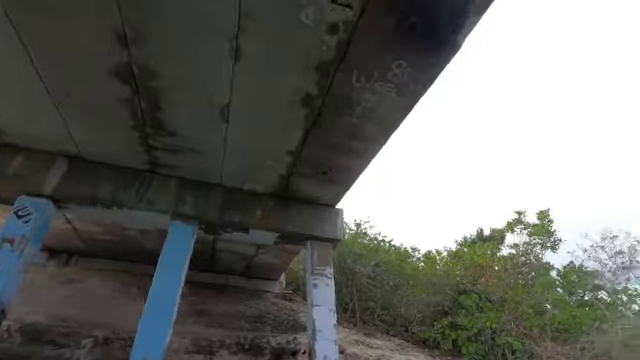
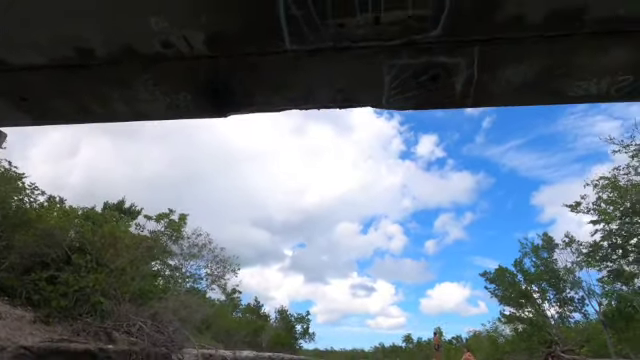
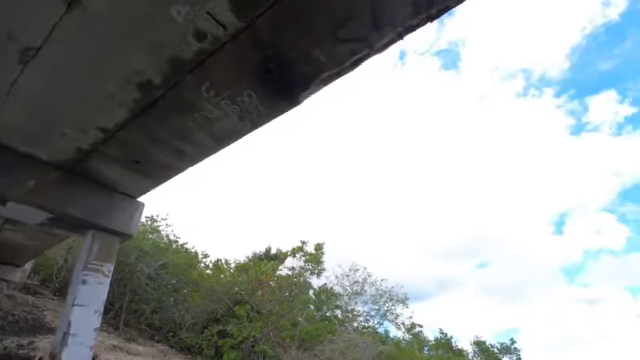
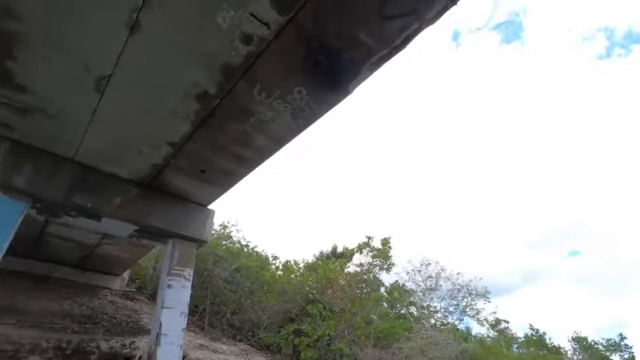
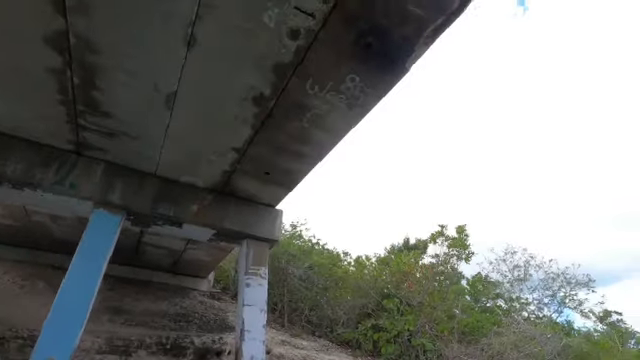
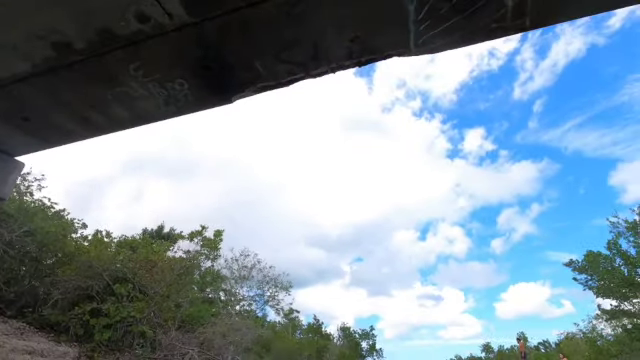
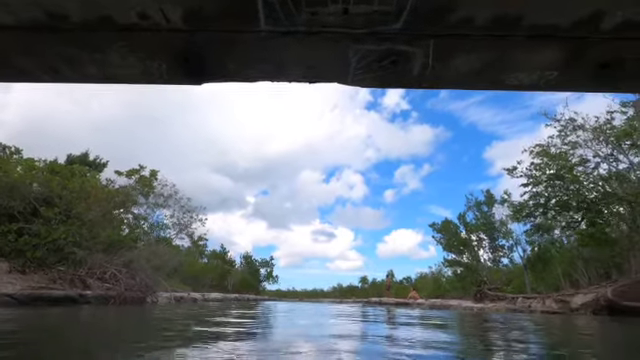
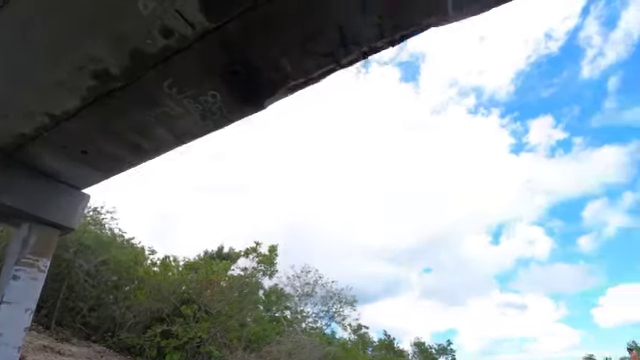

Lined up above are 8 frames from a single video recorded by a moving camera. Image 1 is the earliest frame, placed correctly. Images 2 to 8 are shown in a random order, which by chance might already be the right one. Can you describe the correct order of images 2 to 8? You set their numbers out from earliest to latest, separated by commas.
5, 4, 3, 8, 6, 2, 7
